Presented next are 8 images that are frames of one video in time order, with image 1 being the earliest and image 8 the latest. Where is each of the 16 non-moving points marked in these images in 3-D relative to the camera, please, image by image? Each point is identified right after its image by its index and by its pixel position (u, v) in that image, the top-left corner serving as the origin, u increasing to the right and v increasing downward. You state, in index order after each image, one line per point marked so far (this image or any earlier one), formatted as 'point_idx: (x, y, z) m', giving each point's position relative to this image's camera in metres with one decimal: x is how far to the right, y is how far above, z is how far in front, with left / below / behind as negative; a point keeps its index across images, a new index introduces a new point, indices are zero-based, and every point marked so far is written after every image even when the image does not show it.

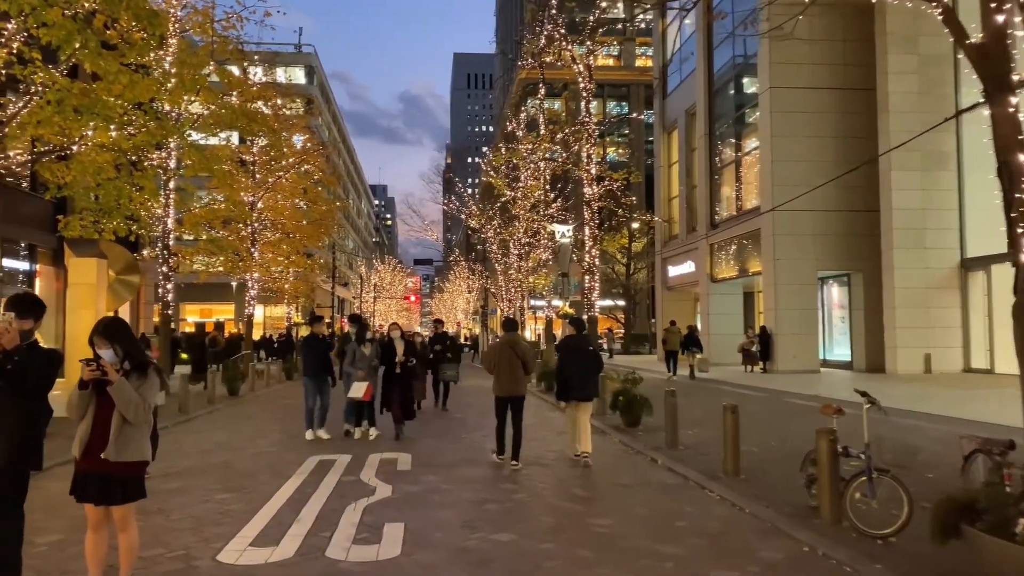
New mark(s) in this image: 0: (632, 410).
0: (+1.7, -1.7, +11.6) m
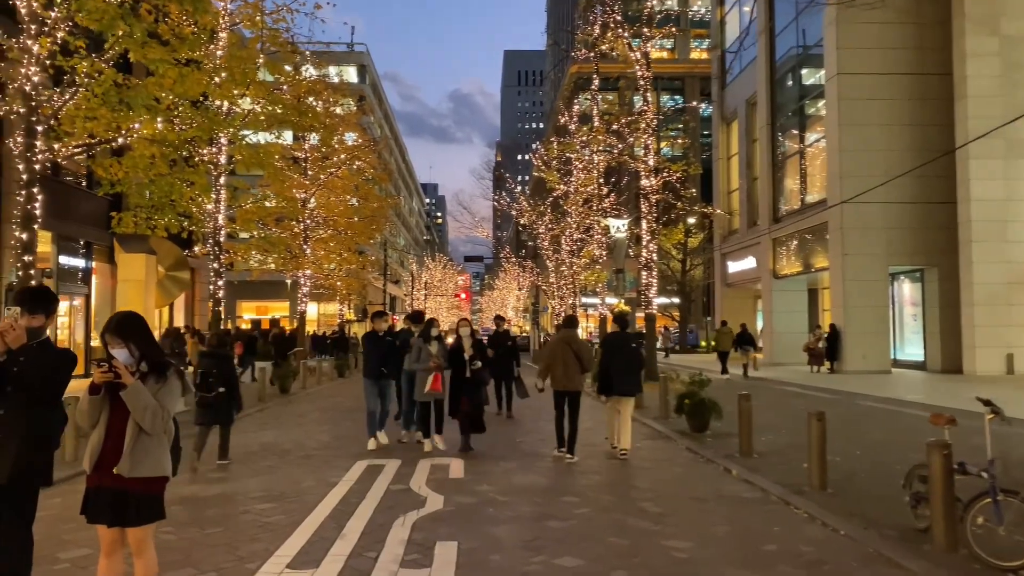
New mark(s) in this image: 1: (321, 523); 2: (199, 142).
0: (+2.5, -1.7, +10.8) m
1: (-1.4, -1.7, +5.9) m
2: (-6.9, +3.3, +17.8) m
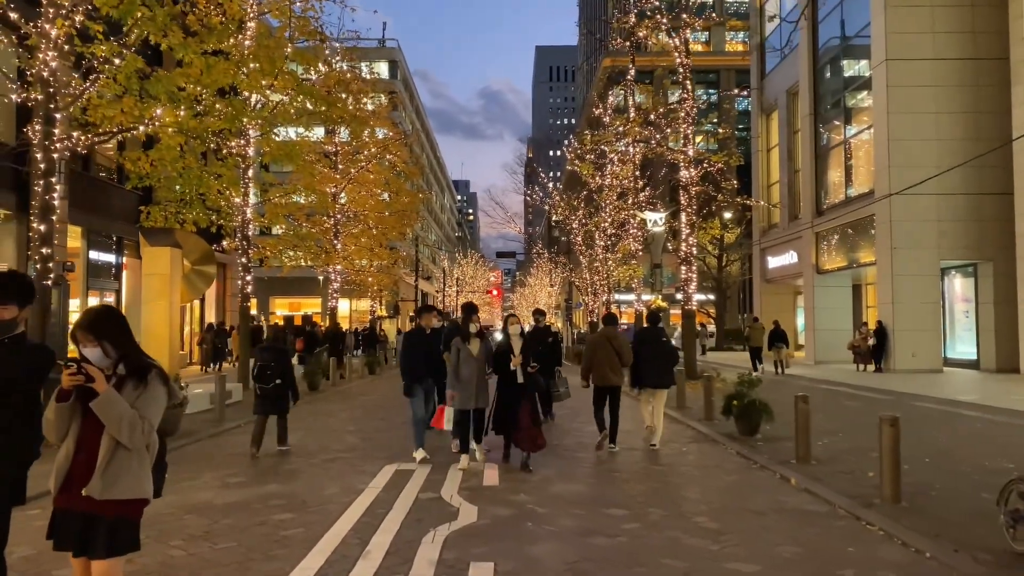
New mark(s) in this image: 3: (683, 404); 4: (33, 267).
0: (+3.0, -1.6, +10.1) m
1: (-1.1, -1.6, +5.3) m
2: (-6.2, +3.4, +17.4) m
3: (+2.9, -2.0, +13.7) m
4: (-5.9, +0.3, +9.9) m
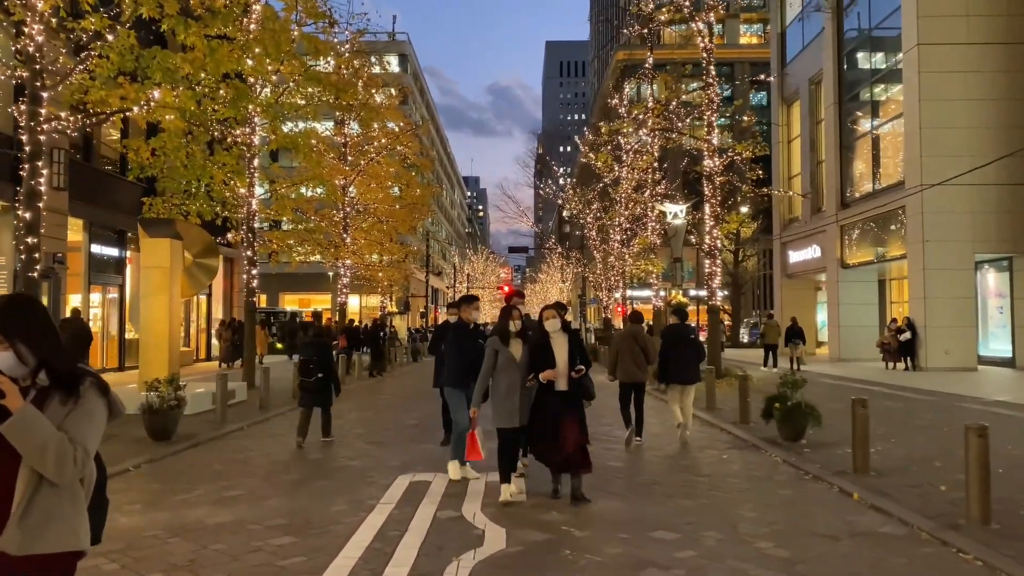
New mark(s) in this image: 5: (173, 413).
0: (+3.2, -1.5, +9.3) m
1: (-0.9, -1.6, +4.5) m
2: (-5.8, +3.5, +16.7) m
3: (+3.2, -1.9, +12.8) m
4: (-5.6, +0.3, +9.2) m
5: (-4.1, -1.5, +9.6) m
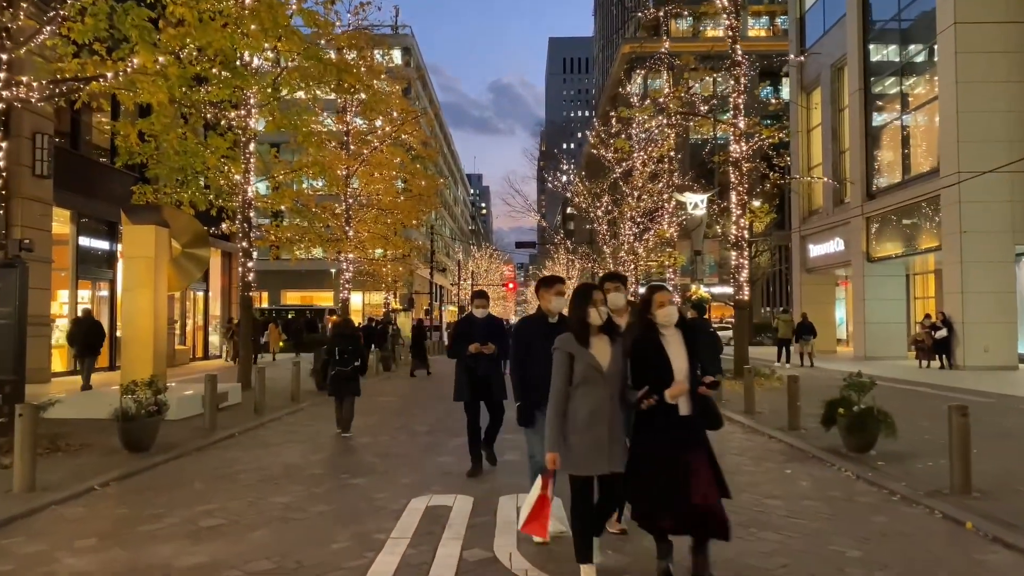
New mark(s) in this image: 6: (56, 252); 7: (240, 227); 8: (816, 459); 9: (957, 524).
0: (+3.5, -1.4, +8.1) m
1: (-0.7, -1.5, +3.4) m
2: (-5.5, +3.6, +15.5) m
3: (+3.5, -1.7, +11.6) m
4: (-5.3, +0.4, +8.0) m
5: (-3.8, -1.4, +8.4) m
6: (-11.0, +0.9, +19.5) m
7: (-6.1, +1.4, +18.2) m
8: (+3.1, -1.8, +8.3) m
9: (+3.1, -1.6, +5.7) m
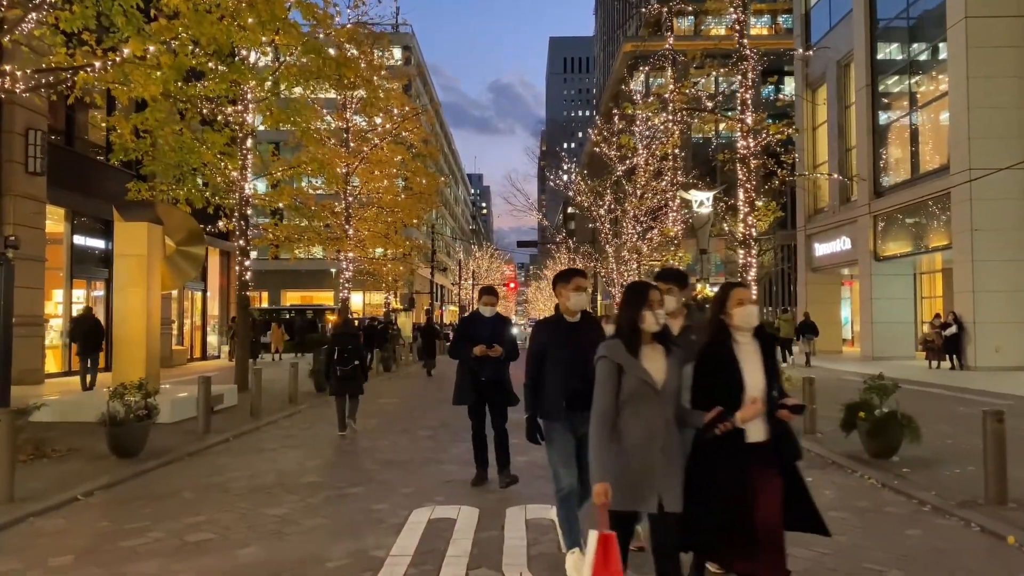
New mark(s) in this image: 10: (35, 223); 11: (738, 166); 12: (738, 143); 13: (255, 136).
0: (+3.6, -1.4, +7.7) m
1: (-0.6, -1.5, +3.0) m
2: (-5.5, +3.6, +15.1) m
3: (+3.6, -1.7, +11.3) m
4: (-5.3, +0.5, +7.6) m
5: (-3.7, -1.4, +8.1) m
6: (-11.0, +0.9, +19.1) m
7: (-6.1, +1.4, +17.8) m
8: (+3.2, -1.7, +8.0) m
9: (+3.1, -1.6, +5.3) m
10: (-10.2, +1.4, +17.2) m
11: (+5.2, +2.8, +18.6) m
12: (+5.2, +3.3, +18.6) m
13: (-5.7, +3.3, +17.8) m
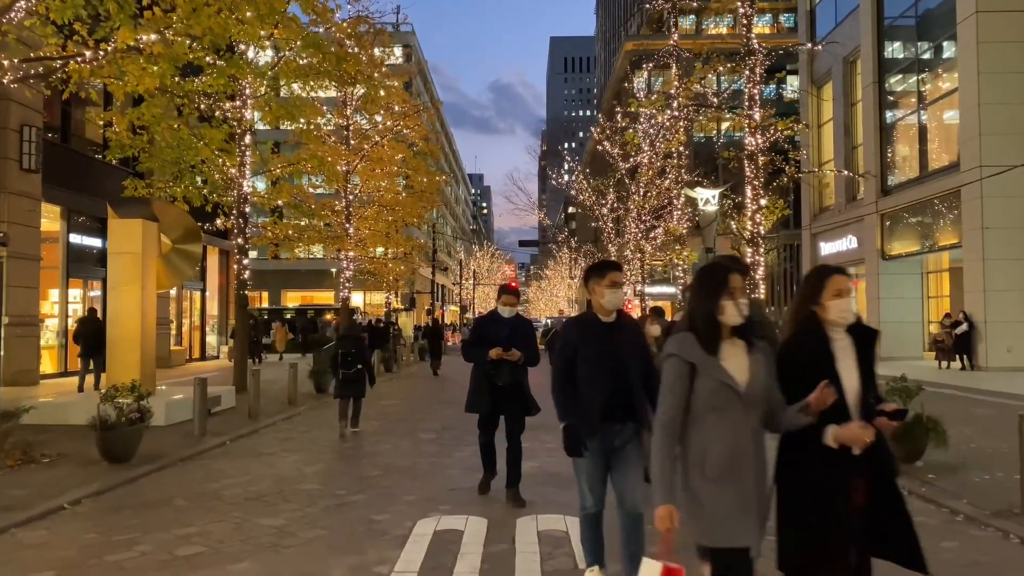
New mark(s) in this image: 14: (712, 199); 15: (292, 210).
0: (+3.6, -1.4, +7.4) m
1: (-0.5, -1.4, +2.7) m
2: (-5.4, +3.6, +14.8) m
3: (+3.6, -1.7, +10.9) m
4: (-5.2, +0.5, +7.3) m
5: (-3.7, -1.4, +7.8) m
6: (-10.9, +0.9, +18.8) m
7: (-6.0, +1.4, +17.5) m
8: (+3.3, -1.7, +7.6) m
9: (+3.2, -1.6, +5.0) m
10: (-10.1, +1.4, +16.9) m
11: (+5.3, +2.8, +18.3) m
12: (+5.3, +3.3, +18.3) m
13: (-5.6, +3.3, +17.5) m
14: (+5.0, +2.2, +20.0) m
15: (-5.2, +1.9, +19.2) m
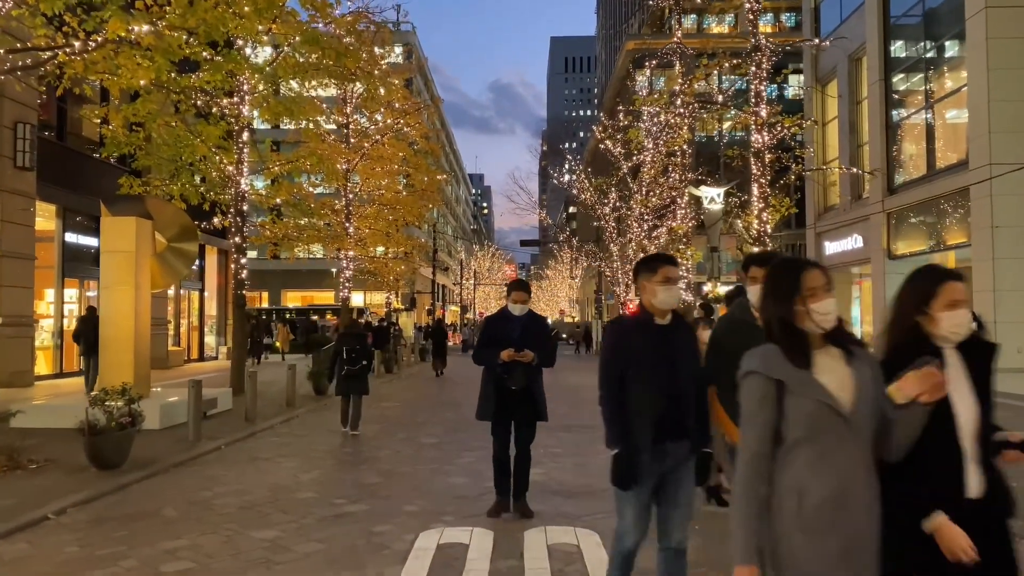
0: (+3.7, -1.3, +7.1) m
1: (-0.5, -1.4, +2.4) m
2: (-5.4, +3.6, +14.5) m
3: (+3.7, -1.7, +10.6) m
4: (-5.2, +0.5, +7.0) m
5: (-3.6, -1.4, +7.5) m
6: (-10.8, +0.9, +18.5) m
7: (-5.9, +1.4, +17.2) m
8: (+3.3, -1.7, +7.3) m
9: (+3.3, -1.6, +4.7) m
10: (-10.0, +1.4, +16.6) m
11: (+5.3, +2.8, +18.0) m
12: (+5.3, +3.4, +18.0) m
13: (-5.5, +3.3, +17.2) m
14: (+5.0, +2.2, +19.7) m
15: (-5.2, +1.9, +18.9) m
